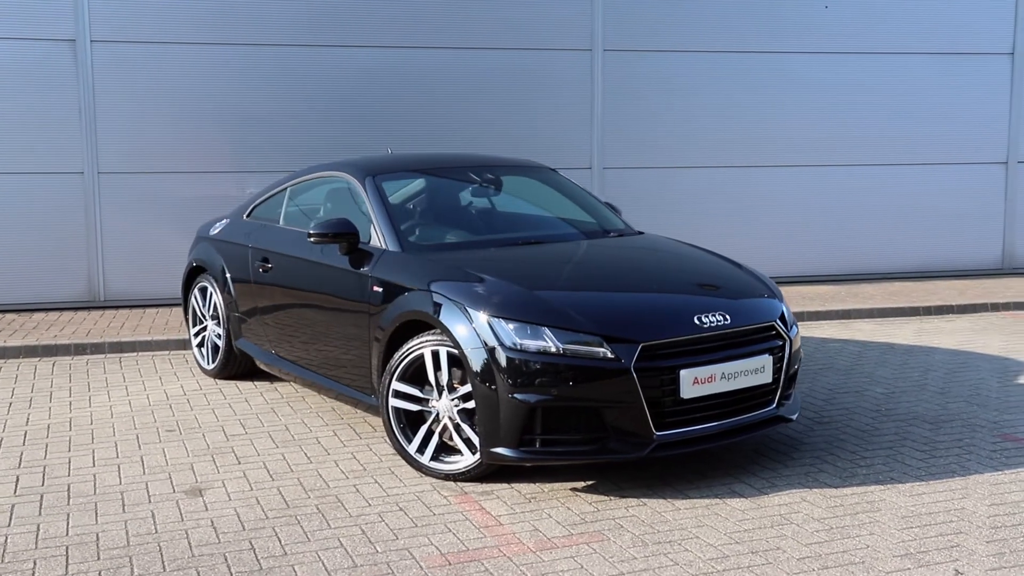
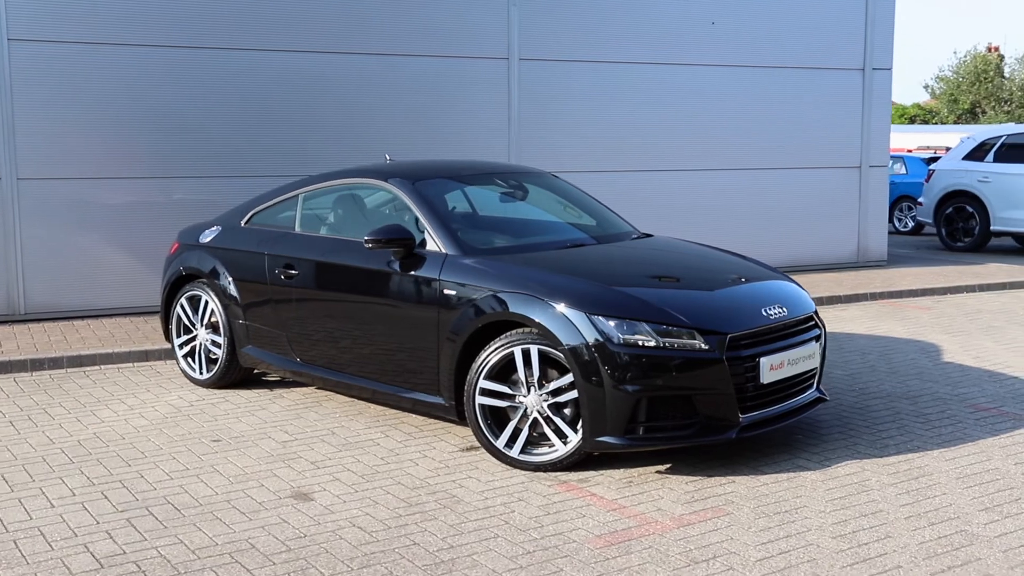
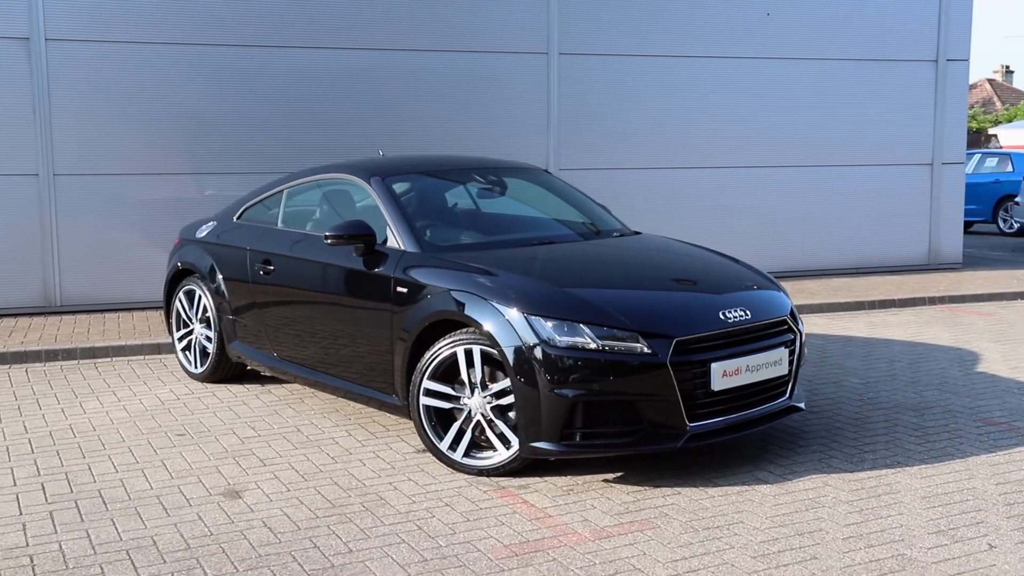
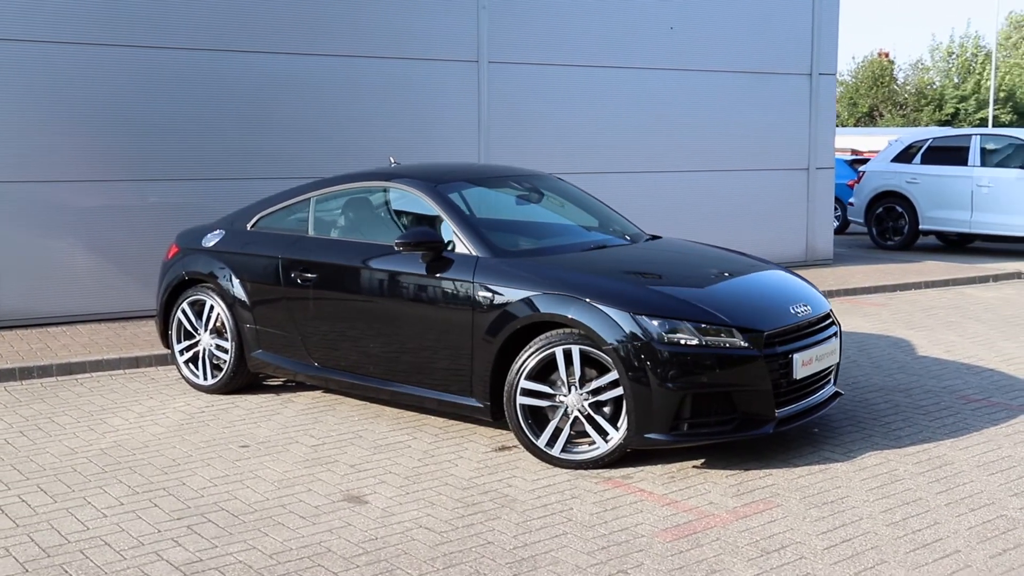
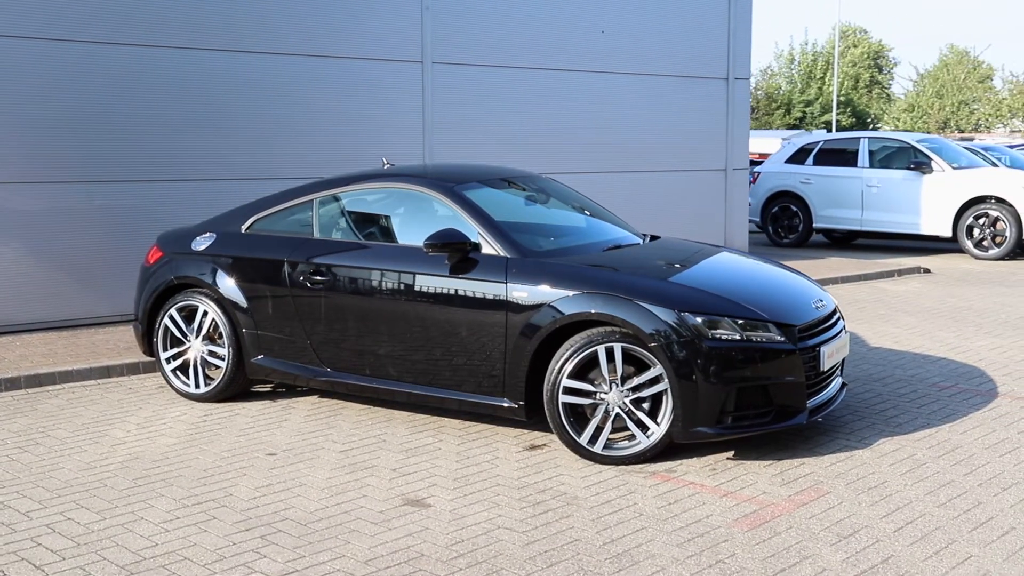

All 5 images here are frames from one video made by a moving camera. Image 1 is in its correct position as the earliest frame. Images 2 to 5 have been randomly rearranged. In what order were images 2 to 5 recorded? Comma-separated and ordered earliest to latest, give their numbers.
3, 2, 4, 5
